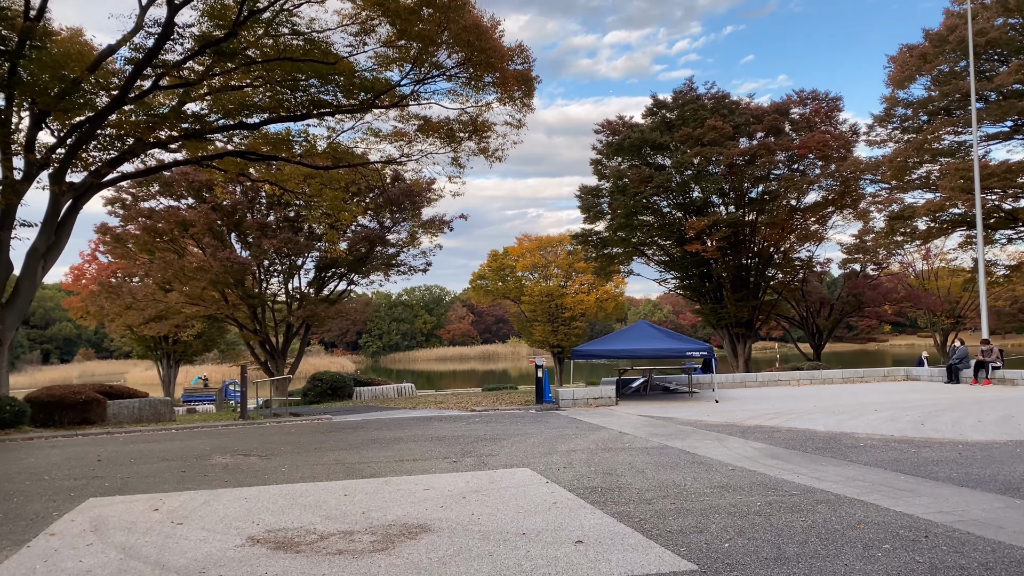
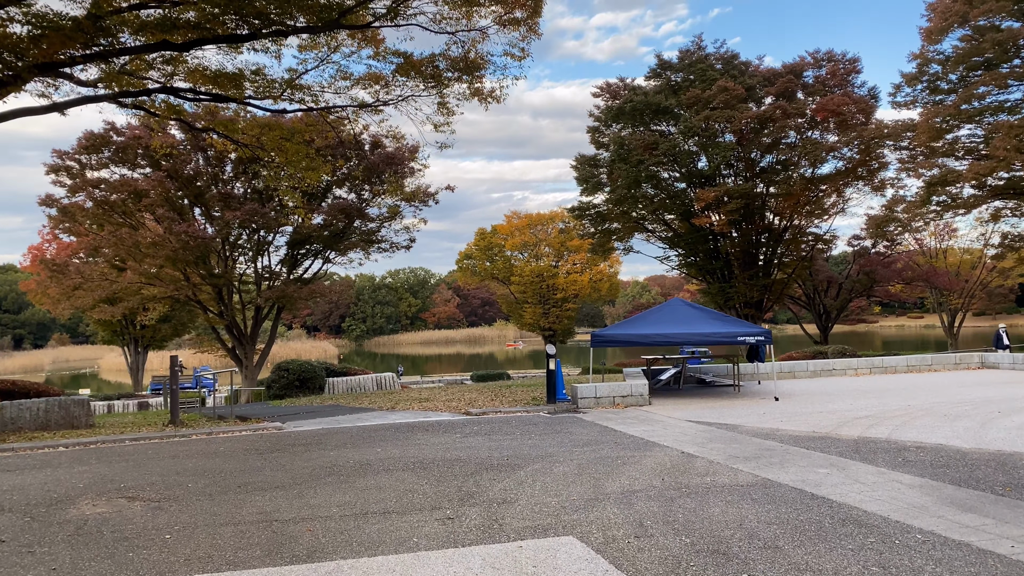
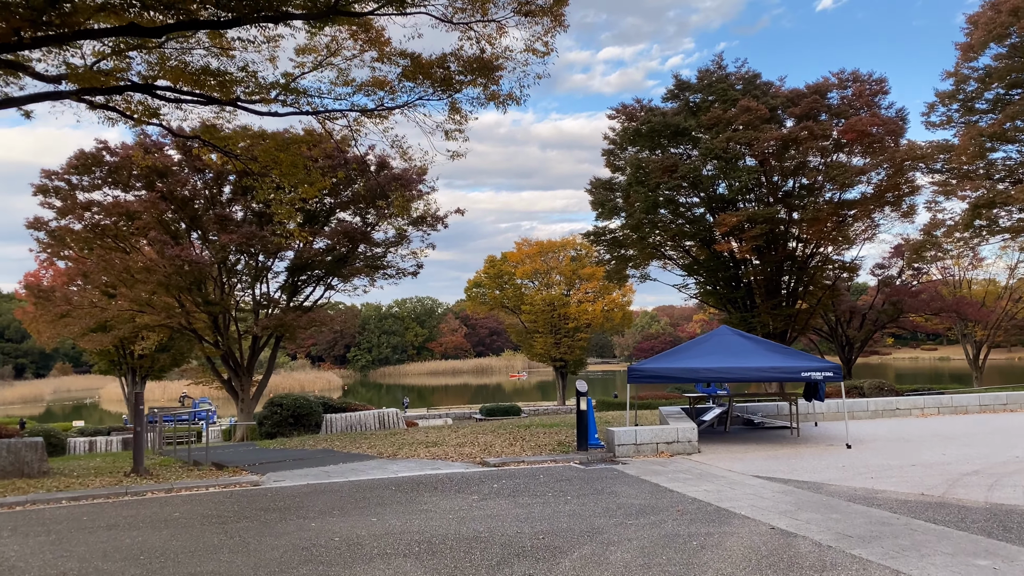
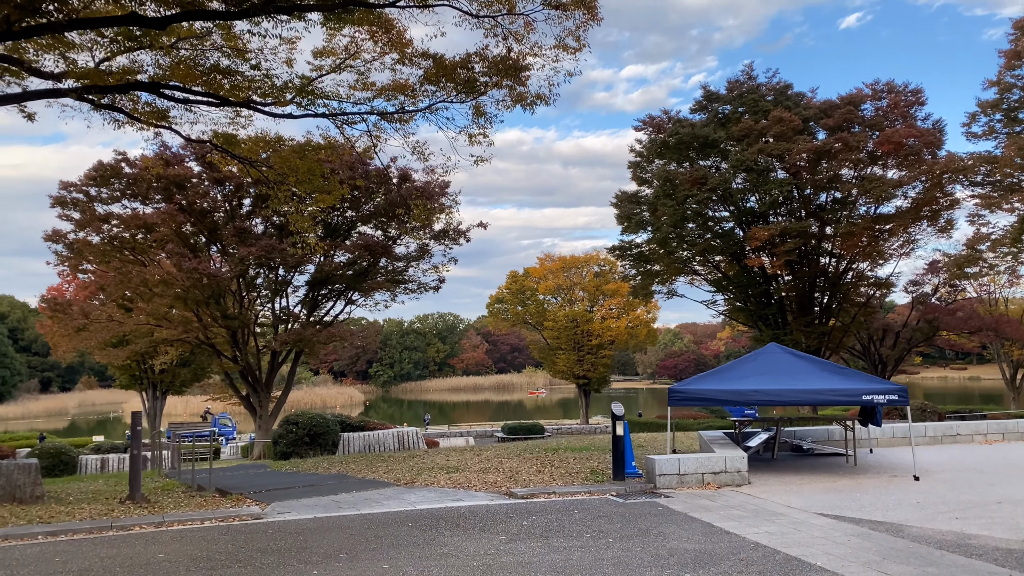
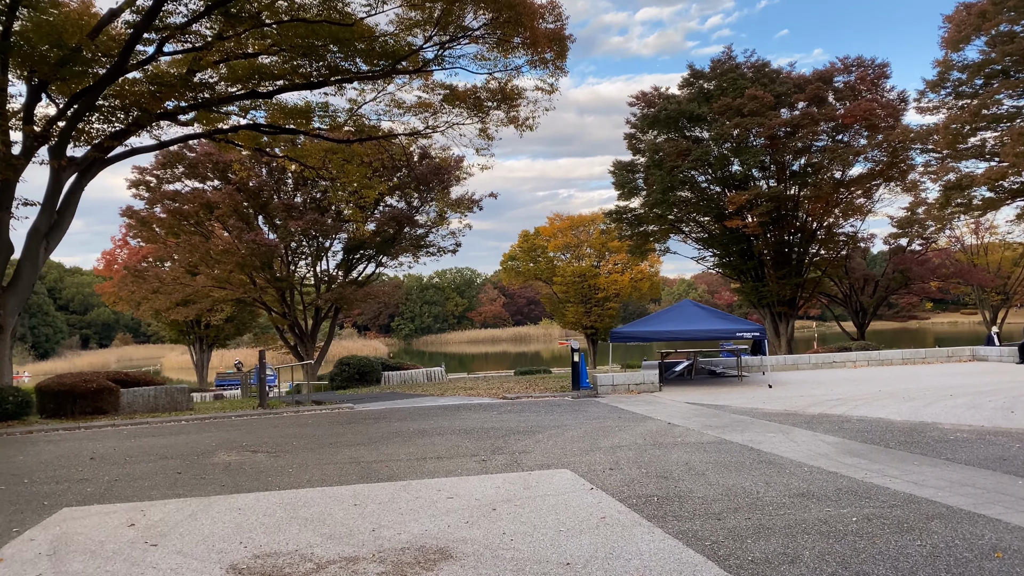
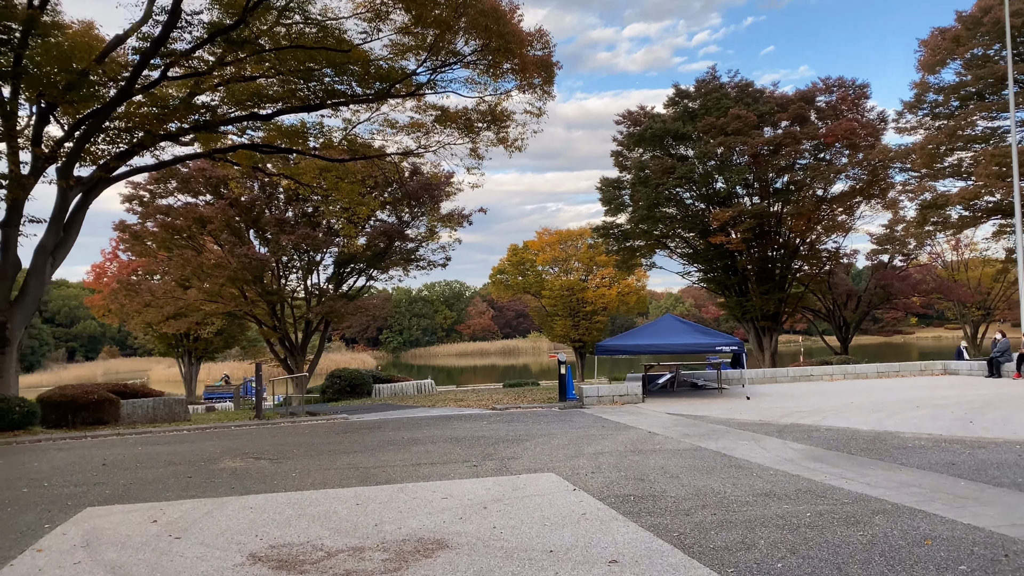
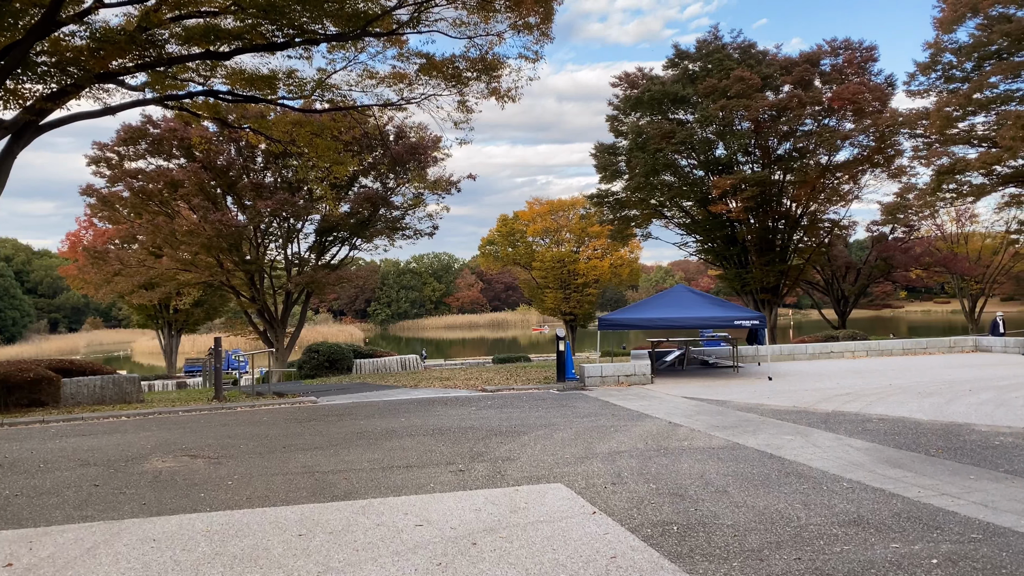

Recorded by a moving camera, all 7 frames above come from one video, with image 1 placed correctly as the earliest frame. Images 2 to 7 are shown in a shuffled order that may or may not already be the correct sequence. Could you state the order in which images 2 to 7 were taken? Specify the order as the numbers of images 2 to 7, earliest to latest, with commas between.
6, 5, 7, 2, 3, 4
